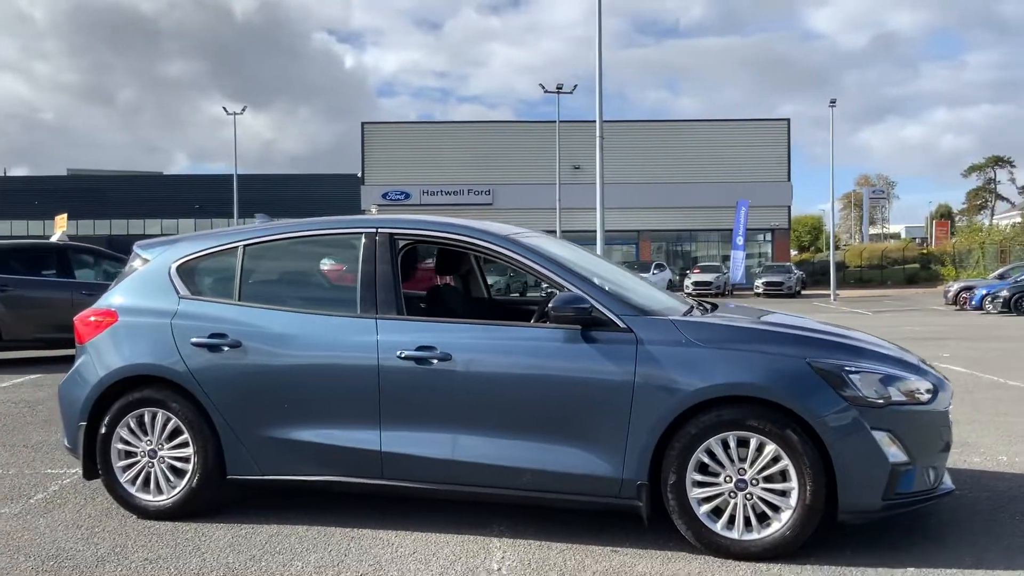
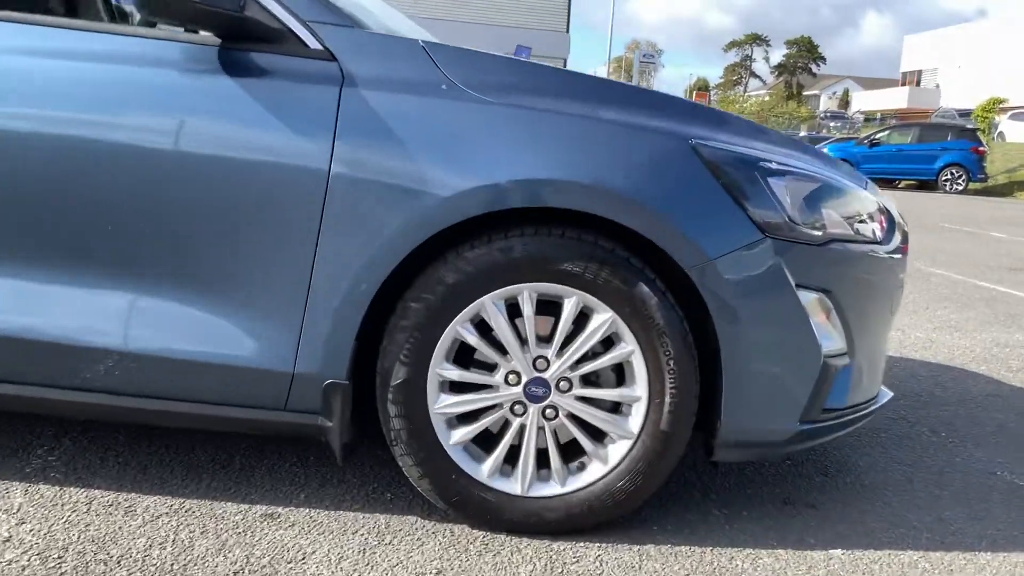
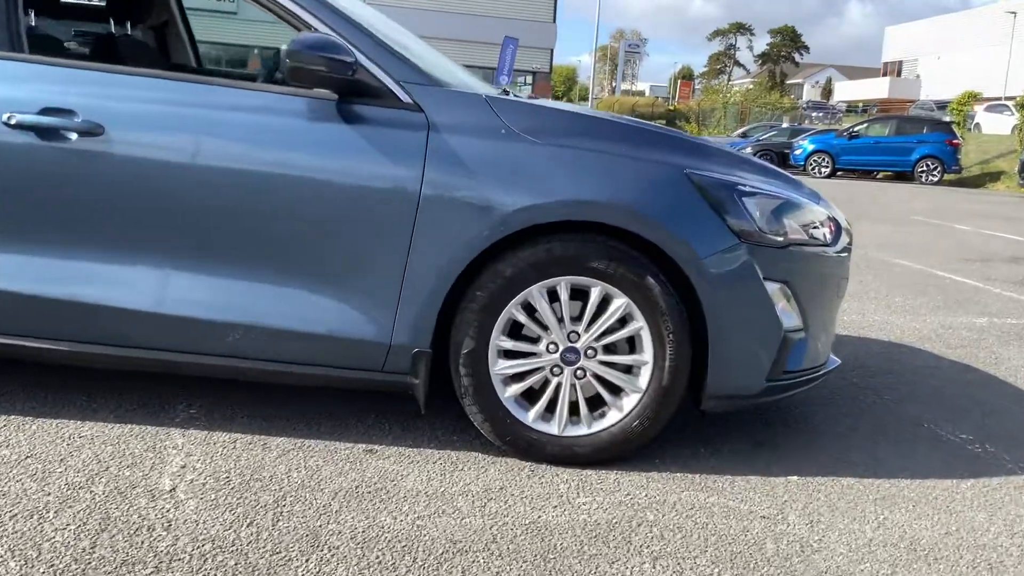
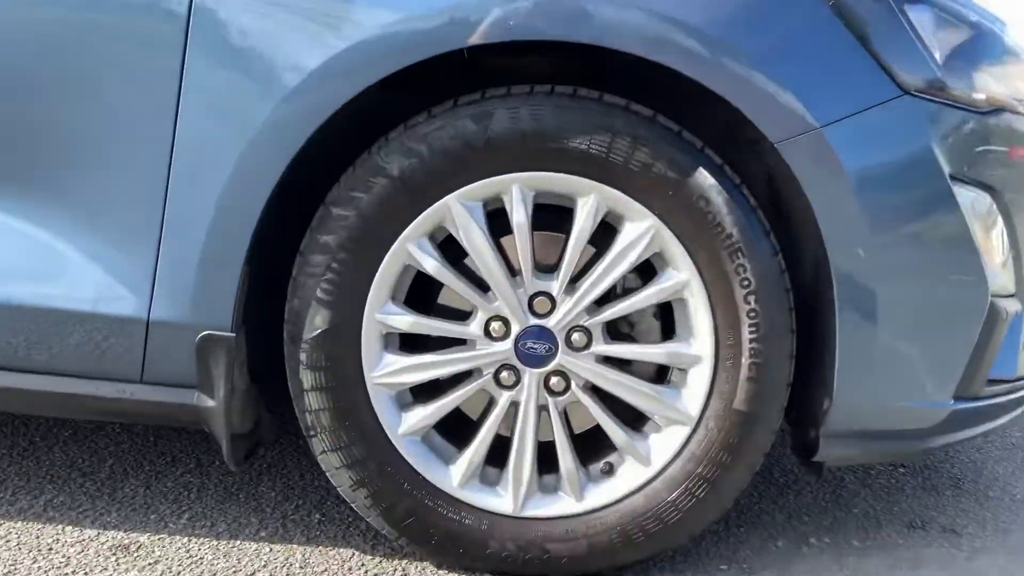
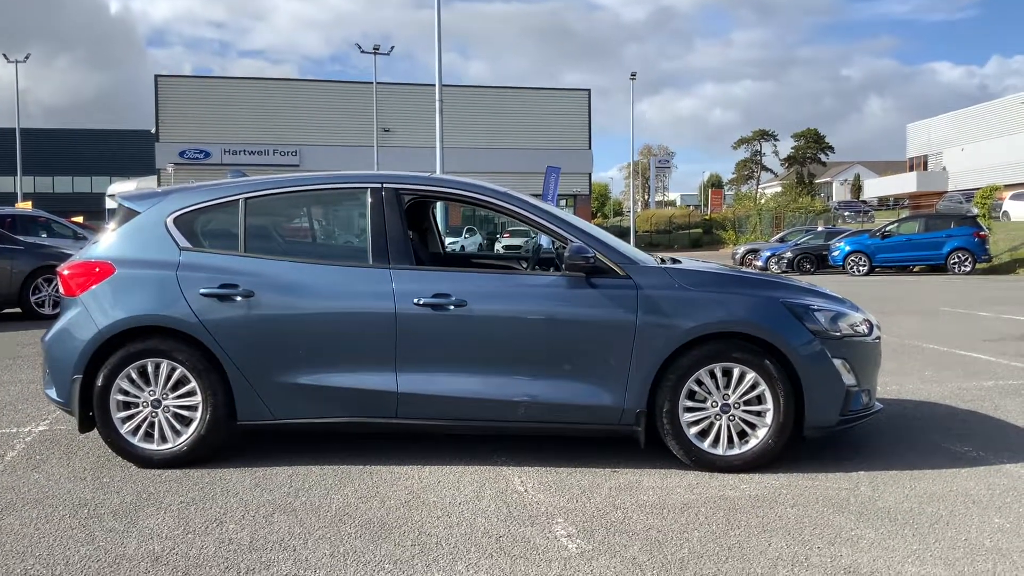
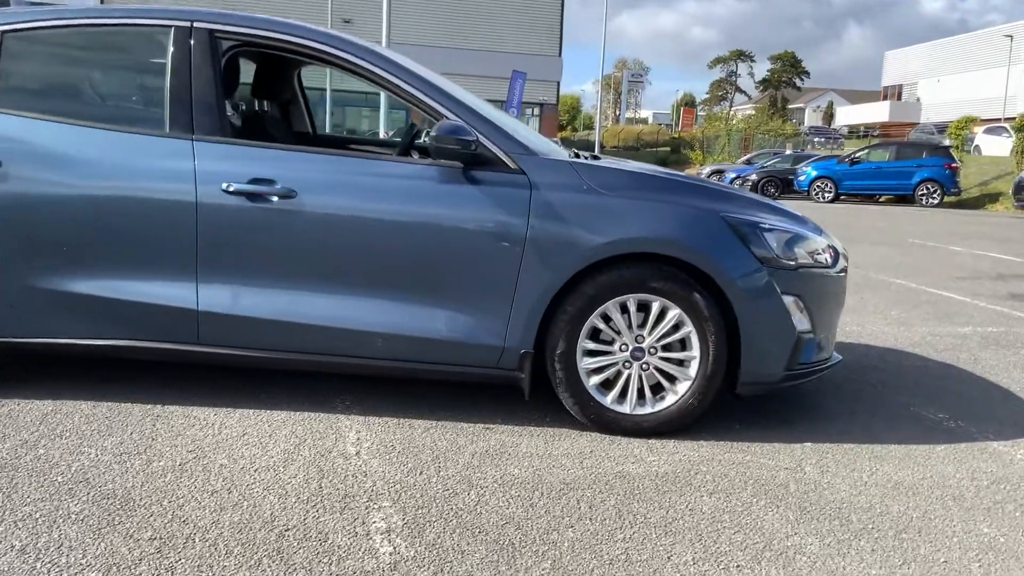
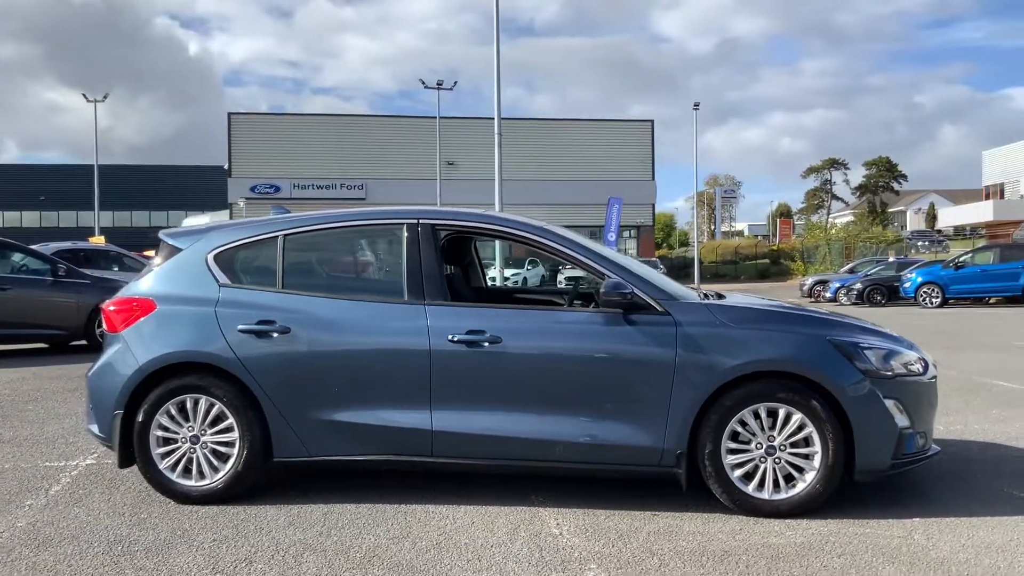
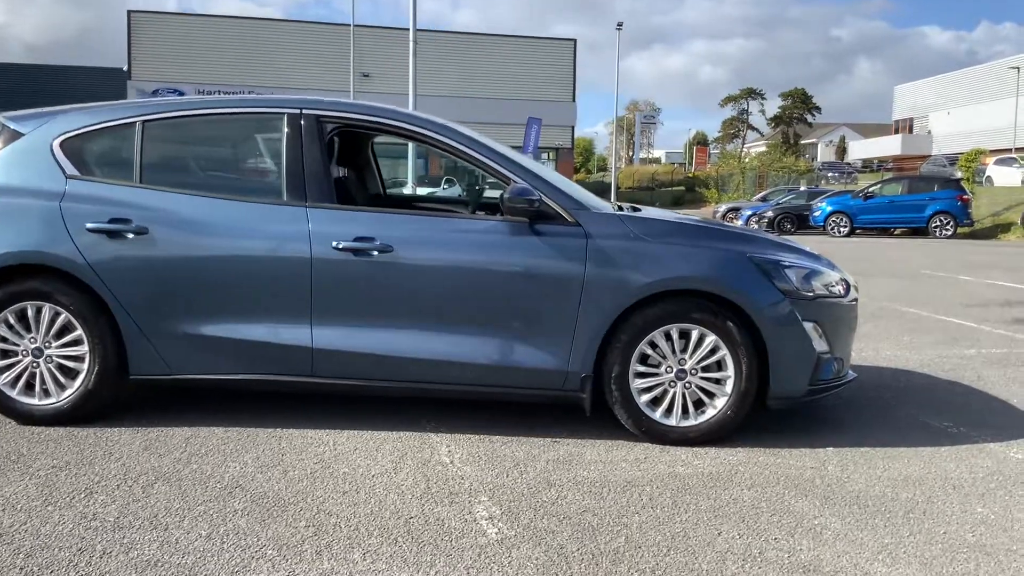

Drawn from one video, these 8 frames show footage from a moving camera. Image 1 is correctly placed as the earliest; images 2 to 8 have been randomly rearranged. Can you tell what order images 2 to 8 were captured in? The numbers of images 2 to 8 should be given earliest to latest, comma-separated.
7, 5, 8, 6, 3, 2, 4
